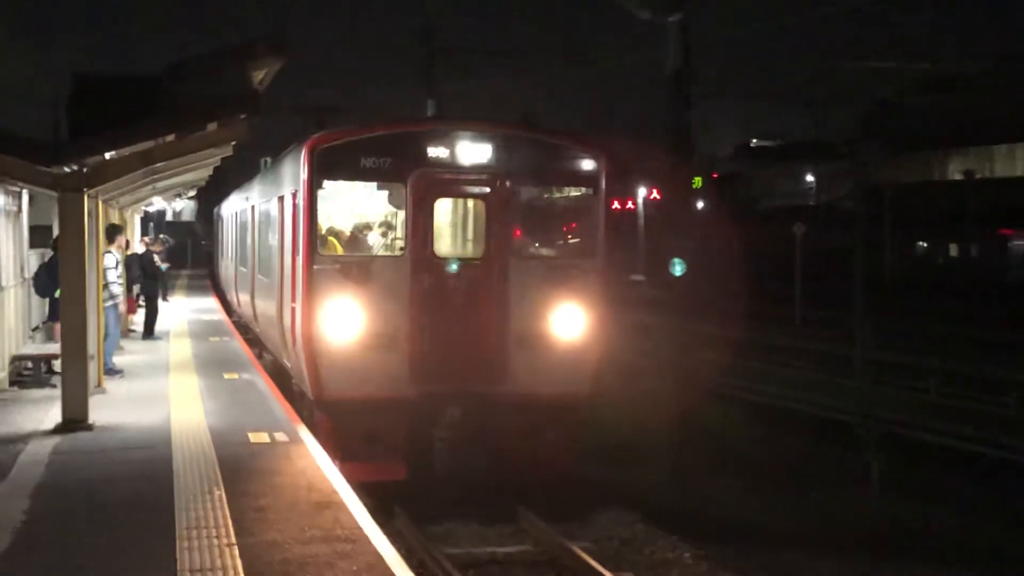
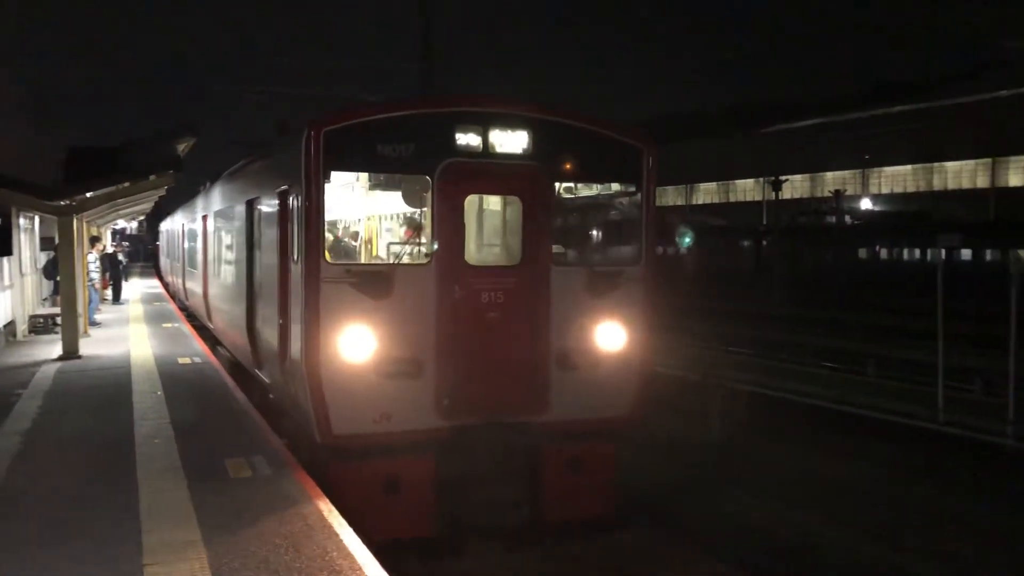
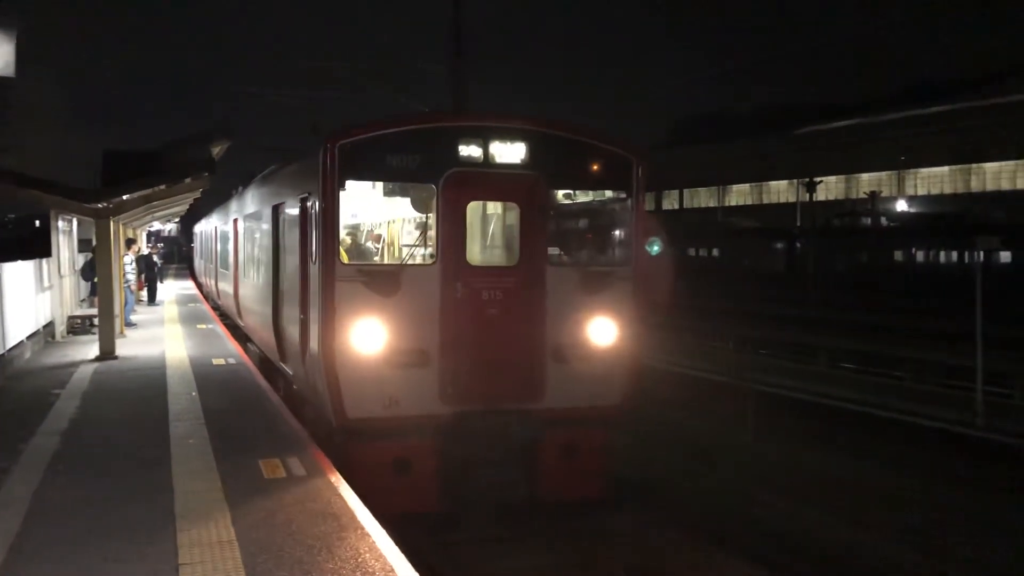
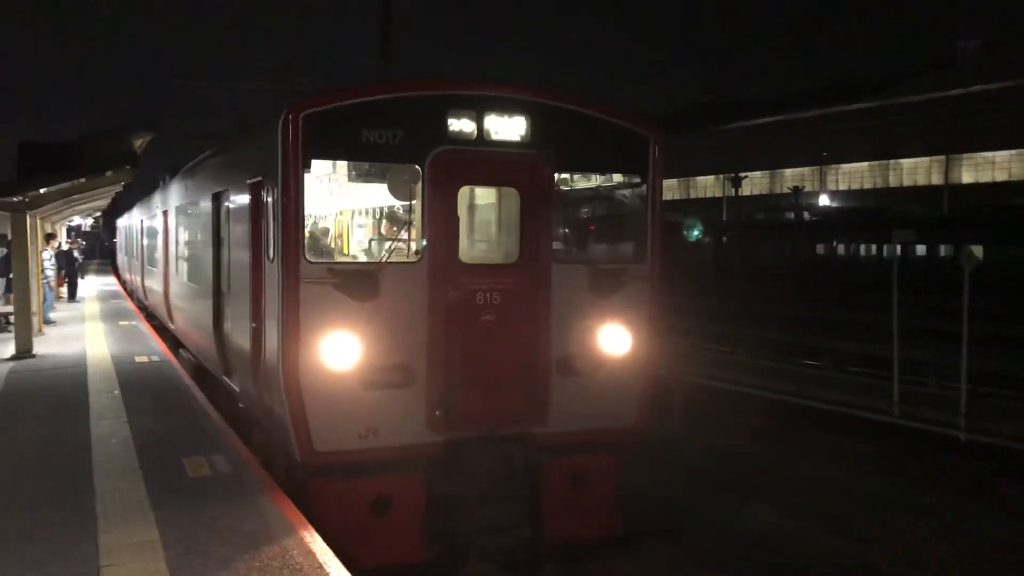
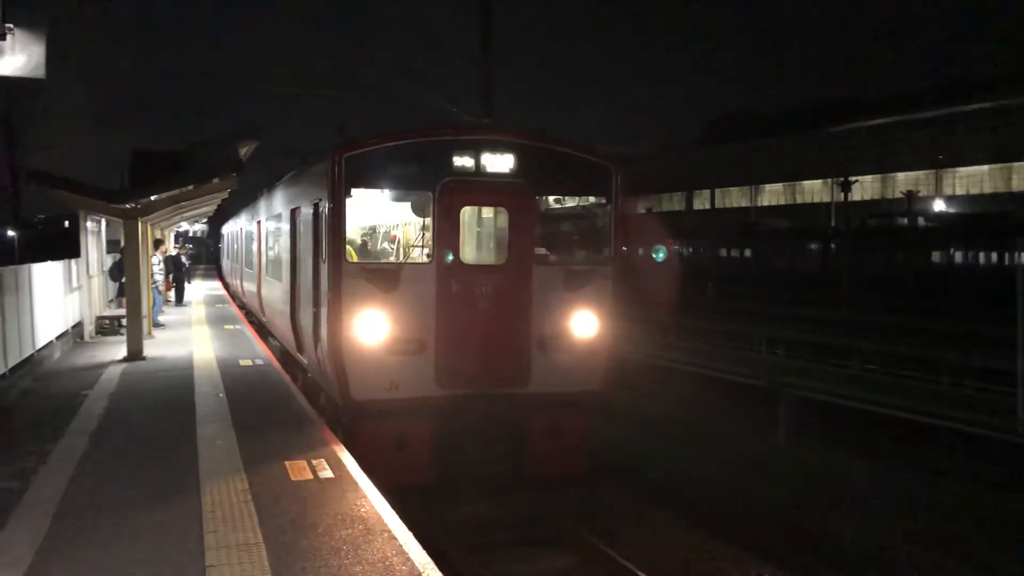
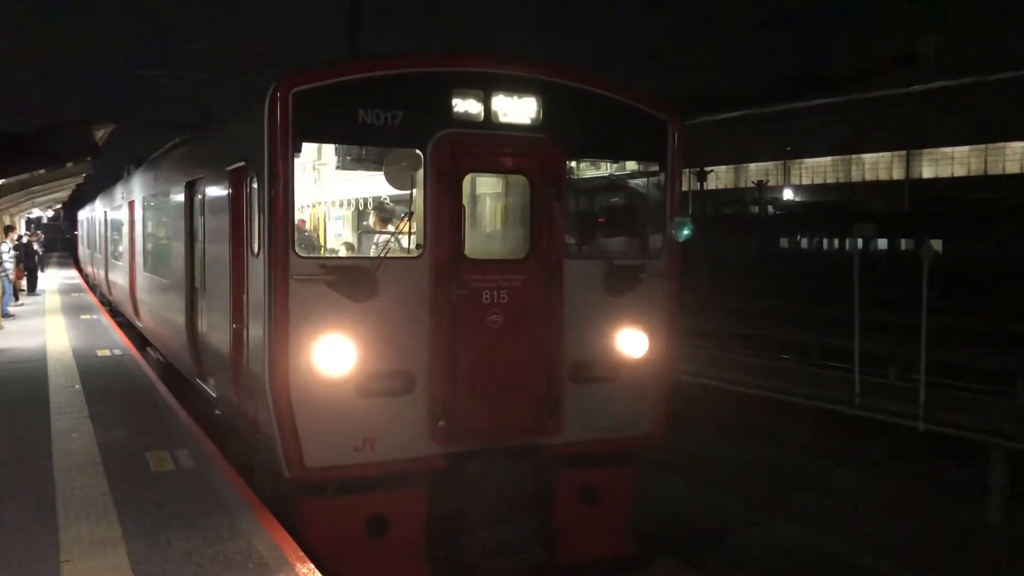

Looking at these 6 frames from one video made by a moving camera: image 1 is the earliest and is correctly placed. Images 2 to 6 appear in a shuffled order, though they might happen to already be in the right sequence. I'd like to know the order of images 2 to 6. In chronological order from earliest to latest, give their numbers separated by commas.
5, 3, 2, 4, 6
